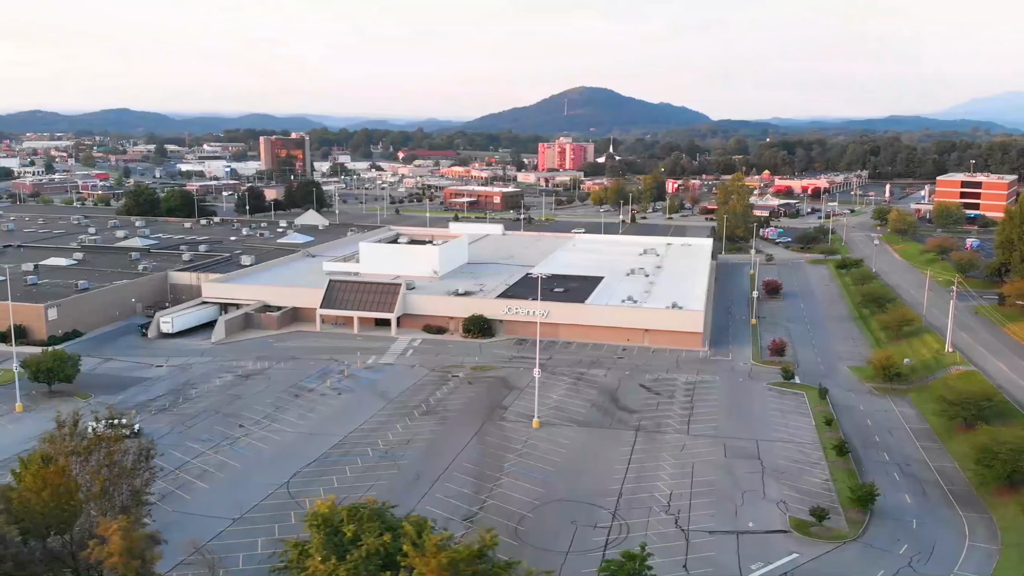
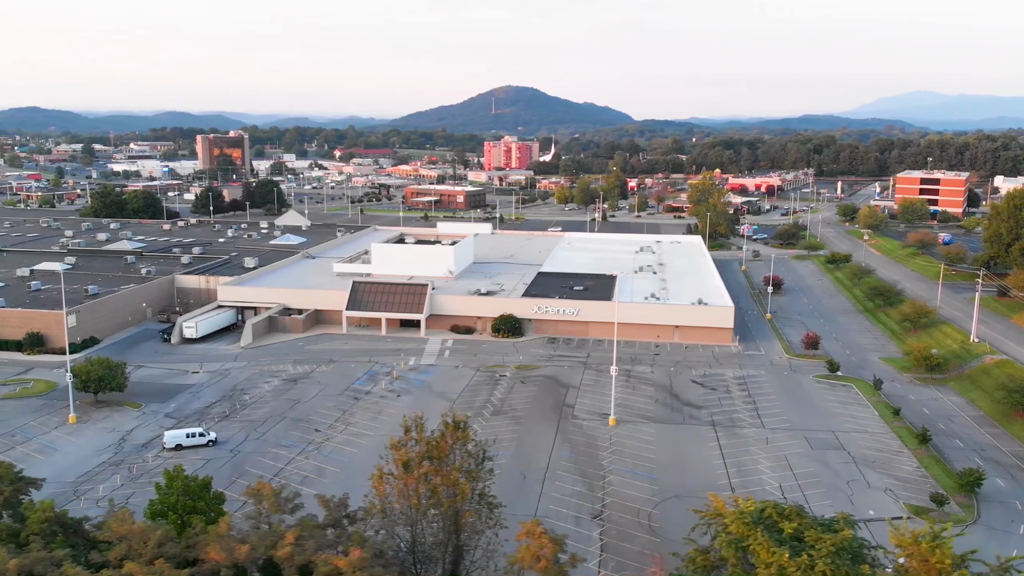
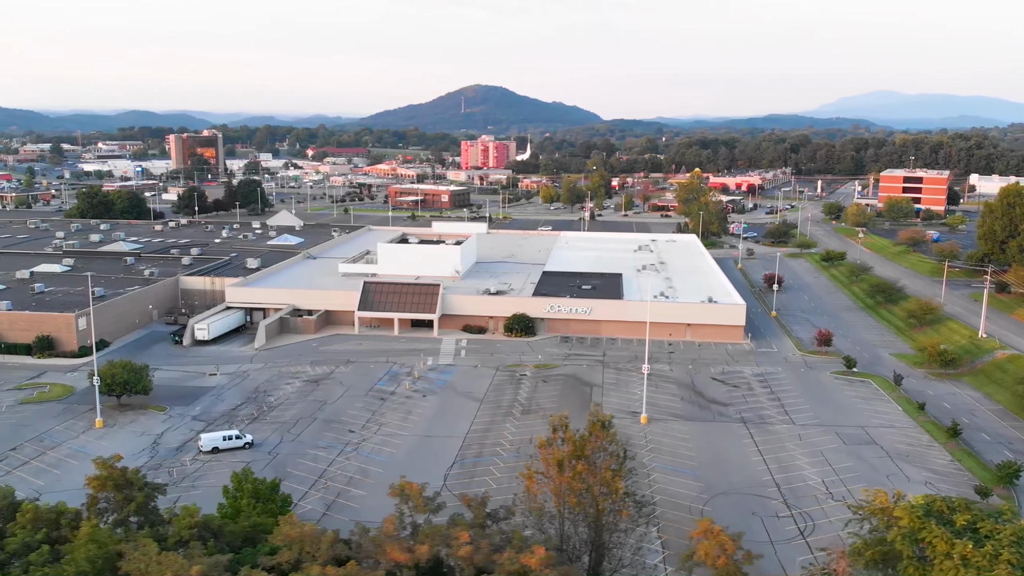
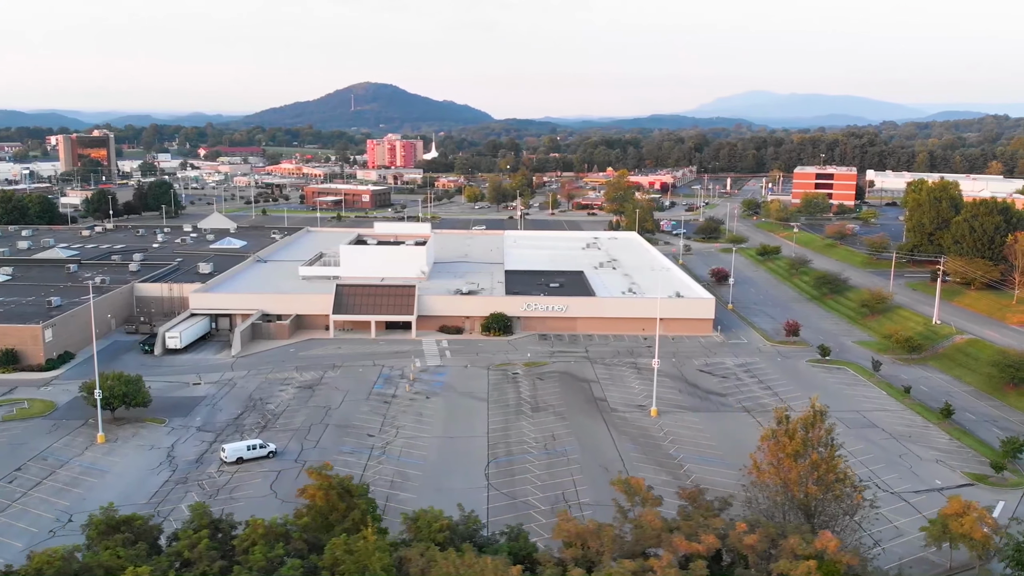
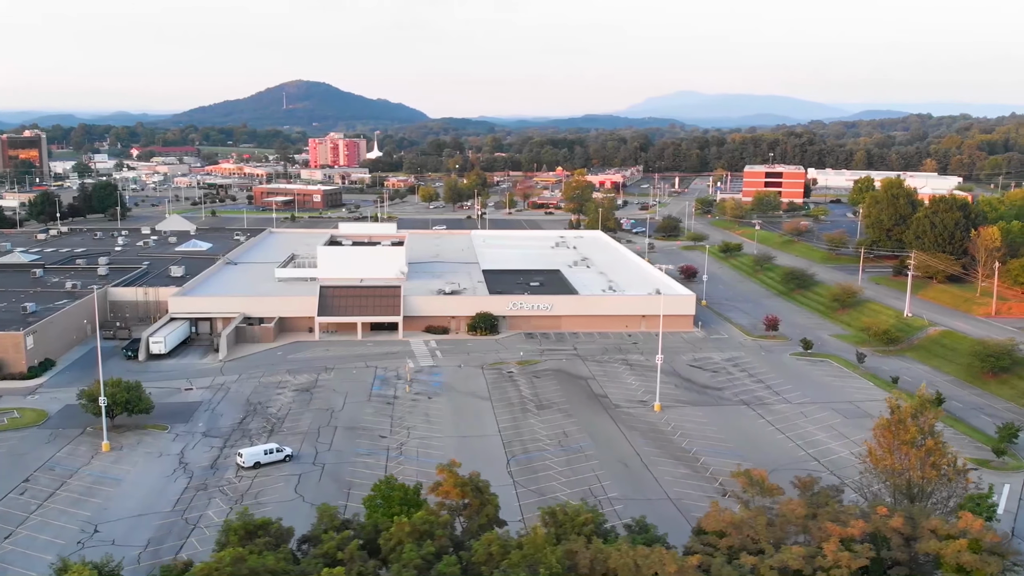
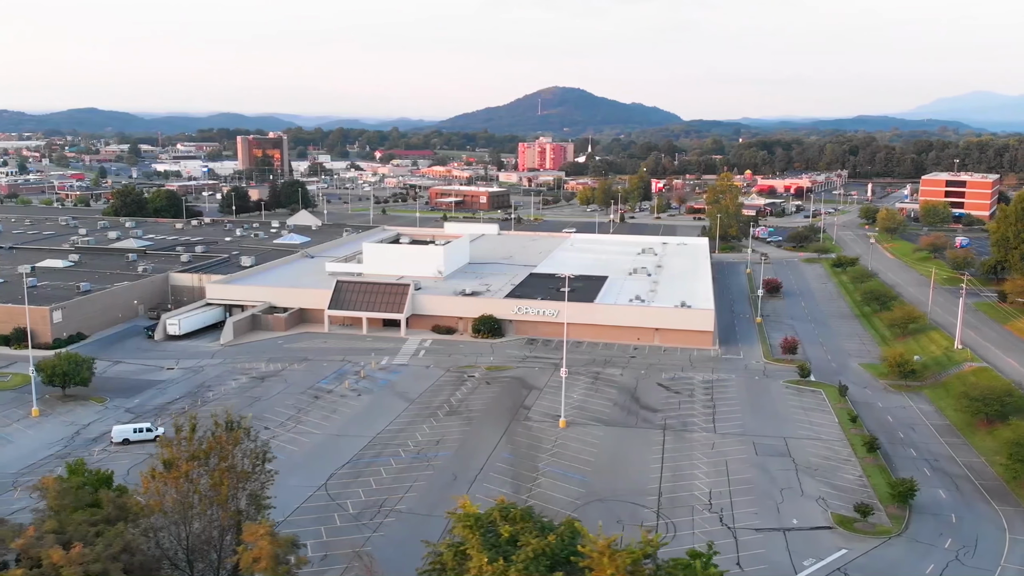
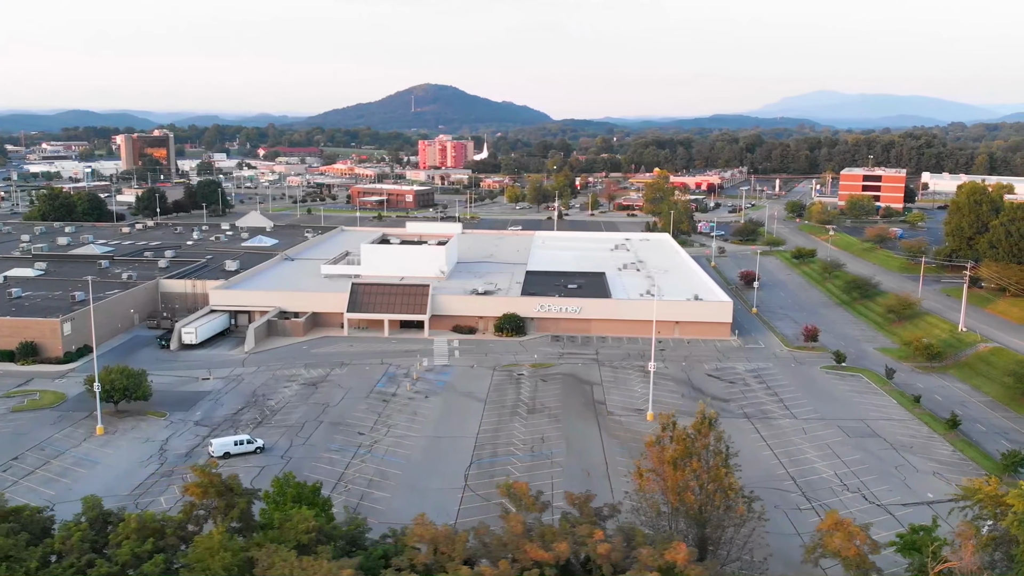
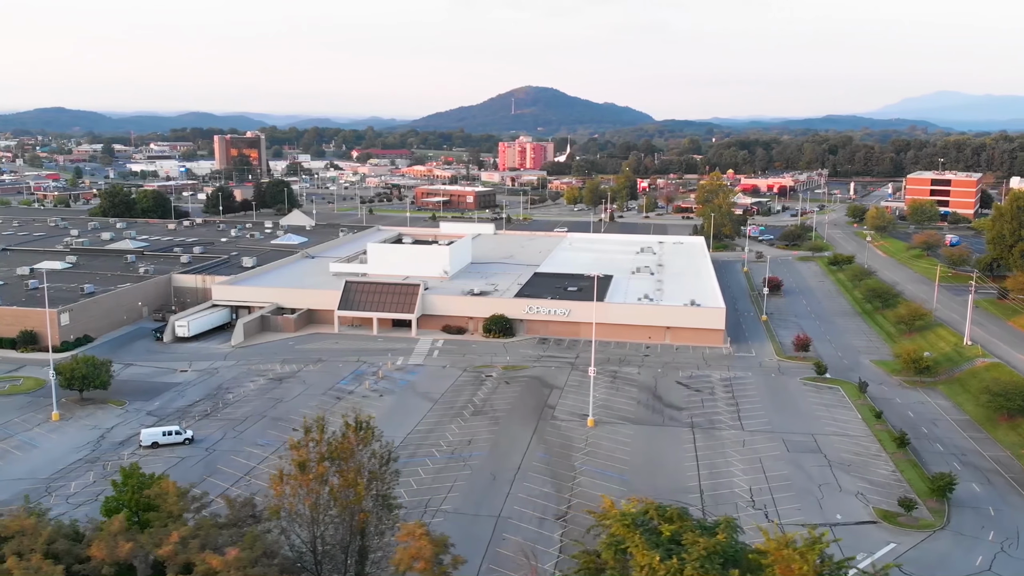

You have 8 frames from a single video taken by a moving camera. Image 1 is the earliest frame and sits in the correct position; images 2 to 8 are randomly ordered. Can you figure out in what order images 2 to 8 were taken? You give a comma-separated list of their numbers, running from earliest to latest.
6, 8, 2, 3, 7, 4, 5
